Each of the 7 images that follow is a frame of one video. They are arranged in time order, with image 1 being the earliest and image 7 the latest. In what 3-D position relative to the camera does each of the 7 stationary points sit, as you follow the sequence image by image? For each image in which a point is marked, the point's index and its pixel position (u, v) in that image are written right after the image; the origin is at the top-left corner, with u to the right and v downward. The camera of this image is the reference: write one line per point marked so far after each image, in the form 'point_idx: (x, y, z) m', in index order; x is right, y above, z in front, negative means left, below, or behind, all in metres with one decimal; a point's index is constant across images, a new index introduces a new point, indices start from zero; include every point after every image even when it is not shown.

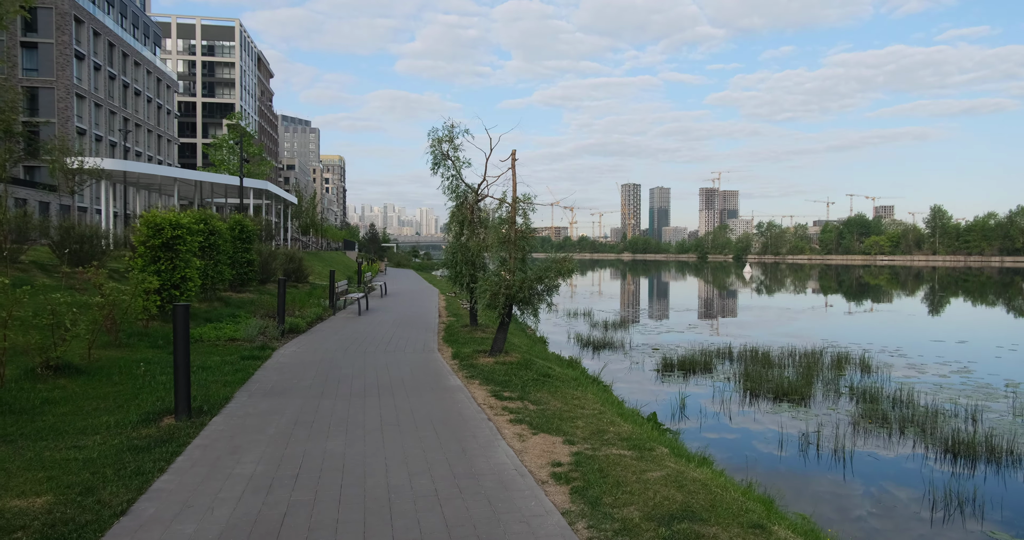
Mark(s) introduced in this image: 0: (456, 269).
0: (-1.1, 0.0, +14.1) m
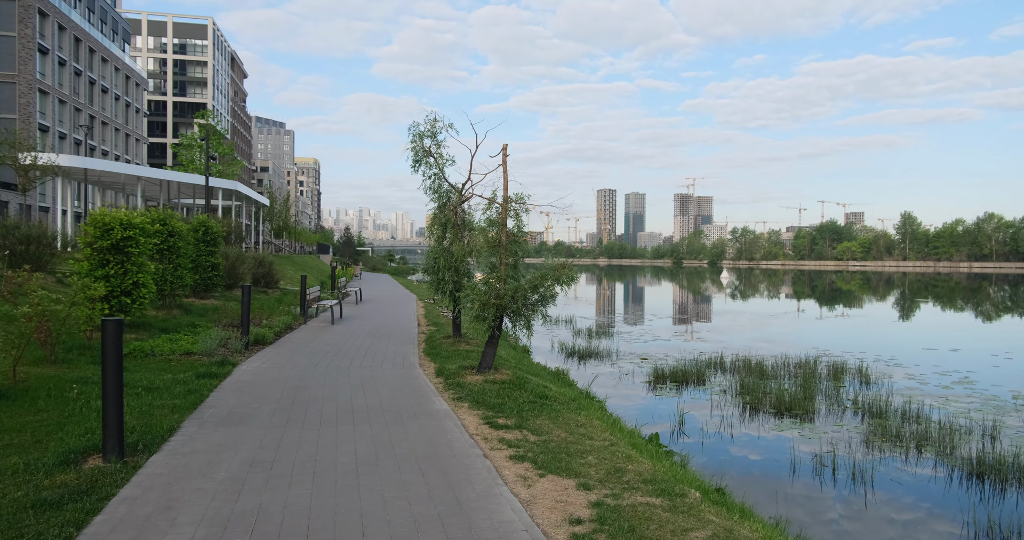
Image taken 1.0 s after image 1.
0: (-1.3, -0.1, +13.1) m
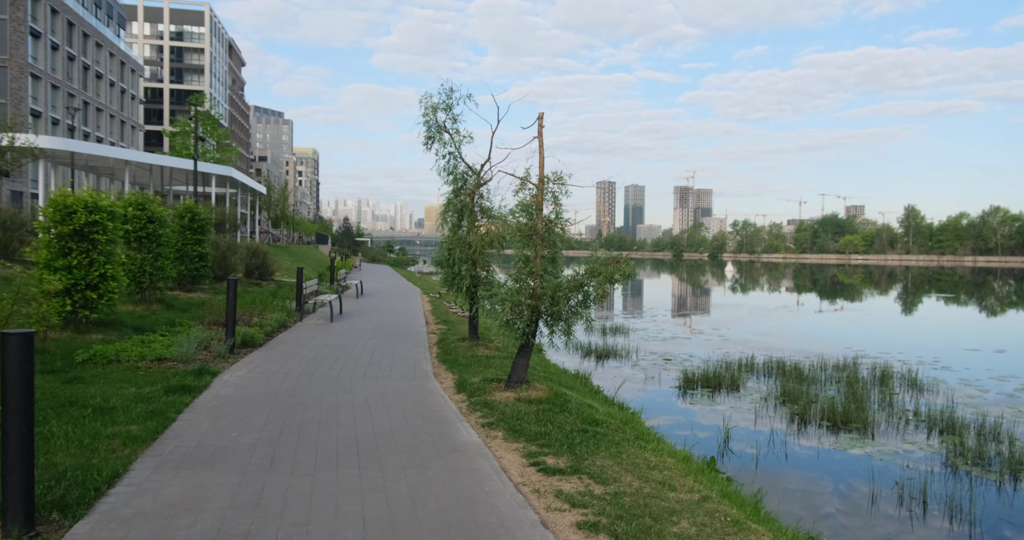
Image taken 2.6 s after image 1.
0: (-0.9, 0.0, +11.5) m
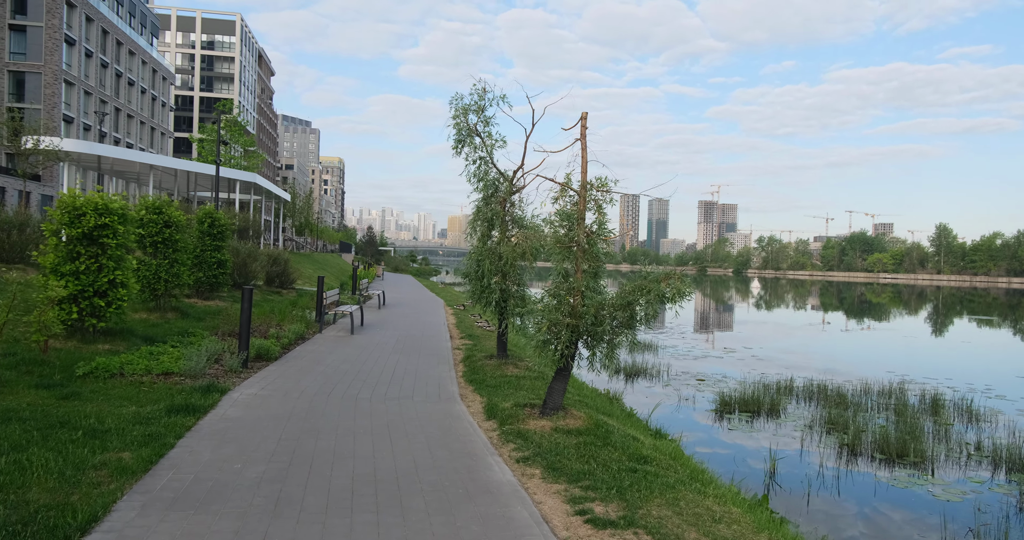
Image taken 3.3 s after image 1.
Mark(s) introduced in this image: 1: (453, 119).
0: (-0.5, -0.2, +10.8) m
1: (-0.8, +2.1, +10.1) m
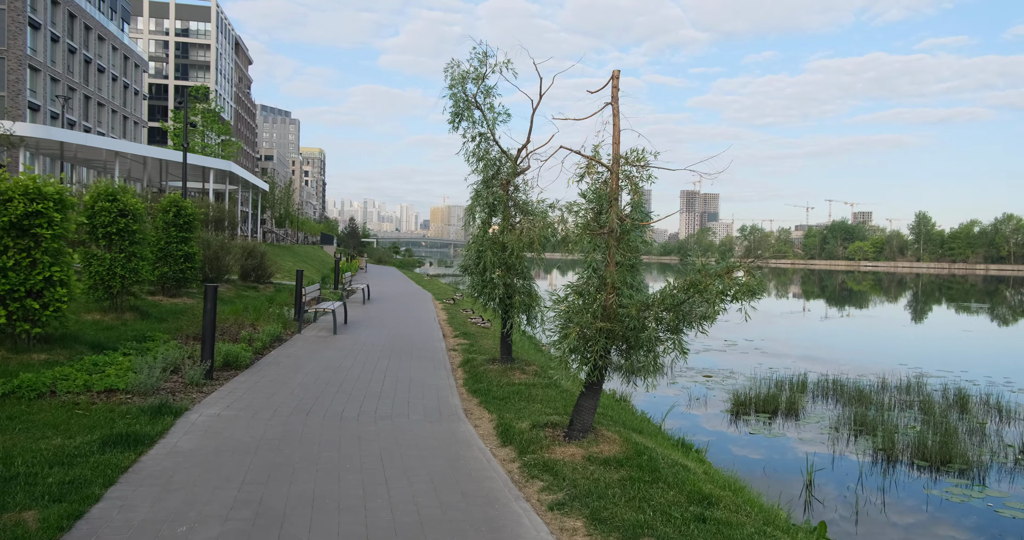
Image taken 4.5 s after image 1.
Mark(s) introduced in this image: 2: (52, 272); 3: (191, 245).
0: (-0.4, -0.1, +9.5) m
1: (-0.8, +2.2, +8.8) m
2: (-4.7, 0.0, +7.6) m
3: (-6.0, +0.5, +13.9) m
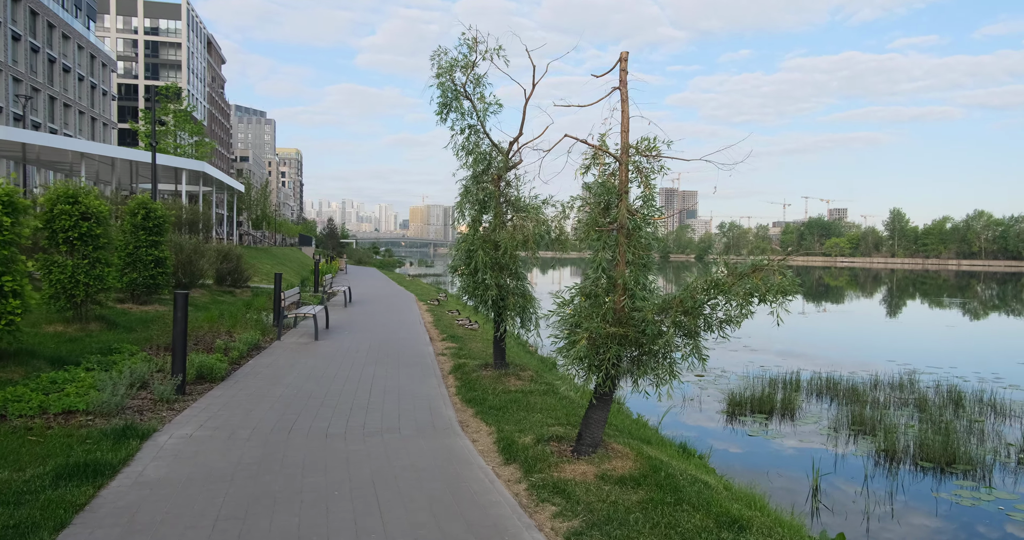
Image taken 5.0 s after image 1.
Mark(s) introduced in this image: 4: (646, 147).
0: (-0.5, -0.1, +9.0) m
1: (-0.9, +2.2, +8.3) m
2: (-4.7, -0.1, +7.0) m
3: (-6.2, +0.4, +13.2) m
4: (+1.0, +0.9, +5.4) m
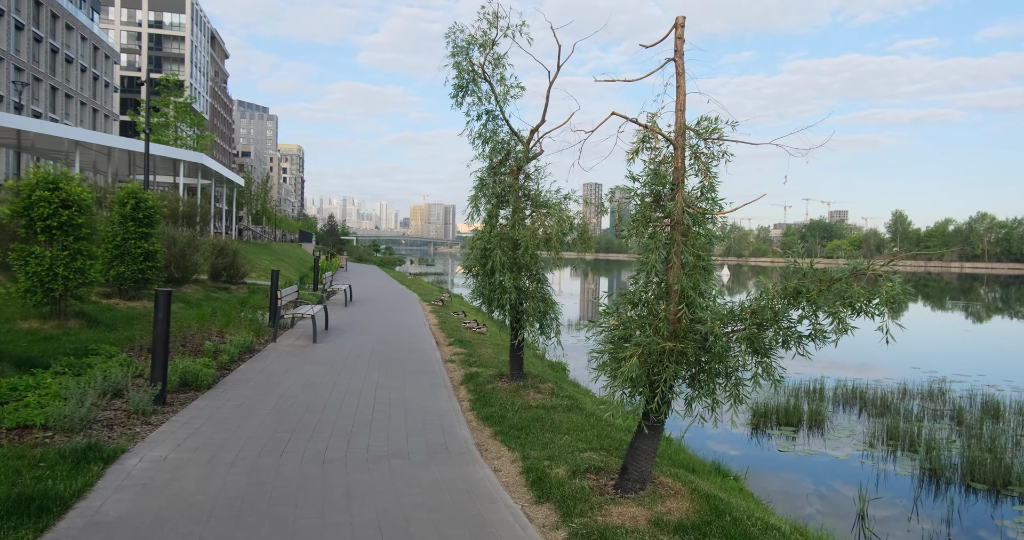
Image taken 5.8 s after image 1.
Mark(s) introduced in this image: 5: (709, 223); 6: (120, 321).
0: (-0.3, -0.1, +8.2) m
1: (-0.6, +2.2, +7.5) m
2: (-4.5, 0.0, +6.1) m
3: (-6.0, +0.5, +12.4) m
4: (+1.2, +0.9, +4.6) m
5: (+1.2, +0.3, +4.7) m
6: (-5.3, -0.7, +10.0) m
